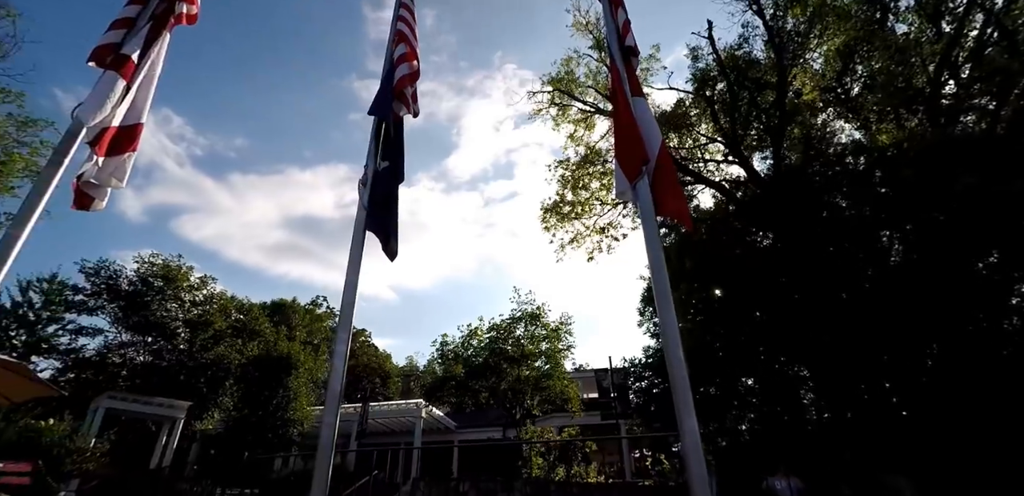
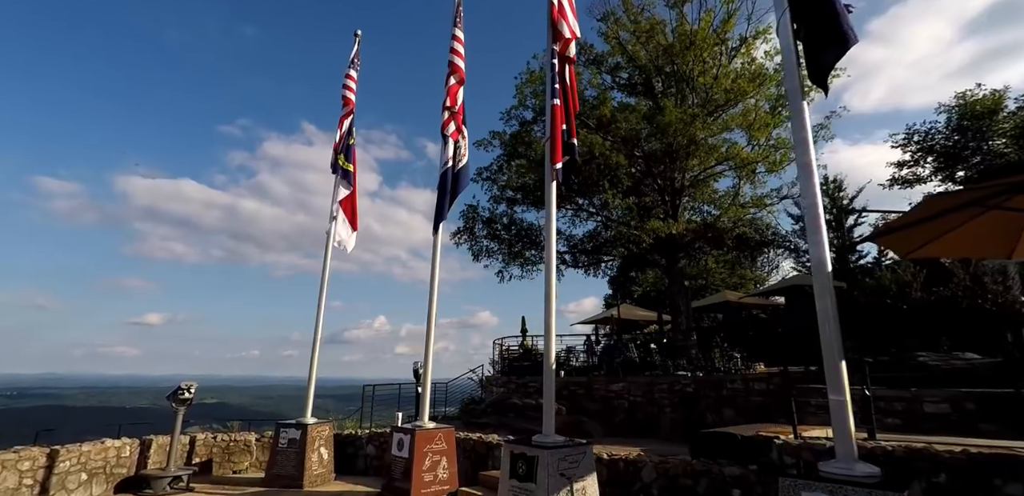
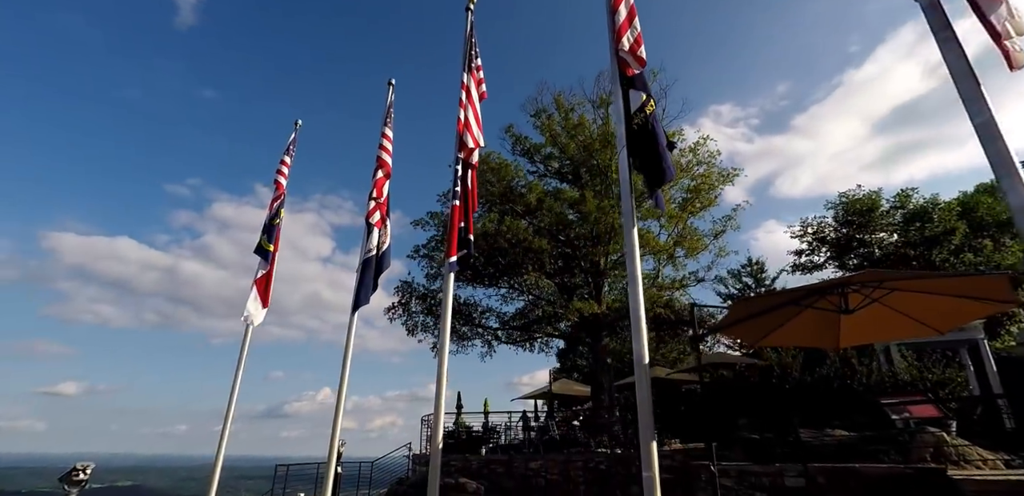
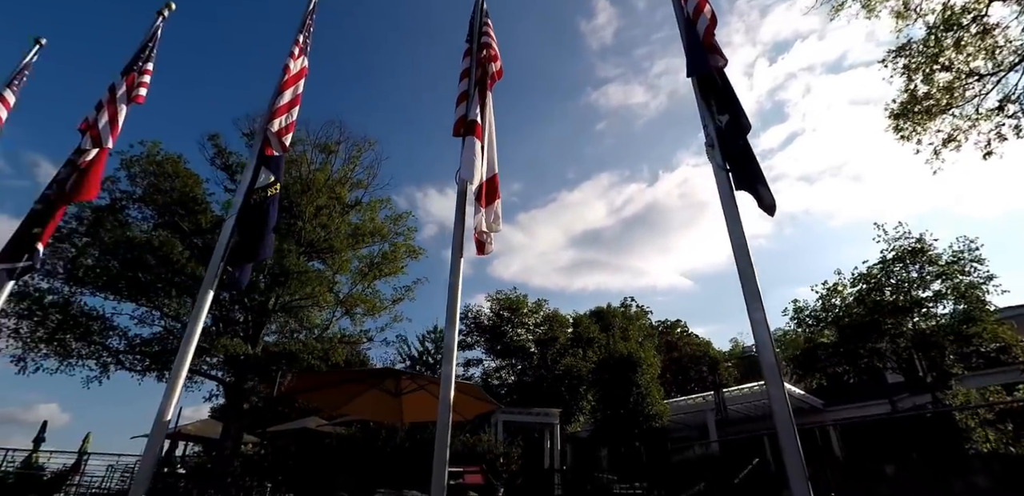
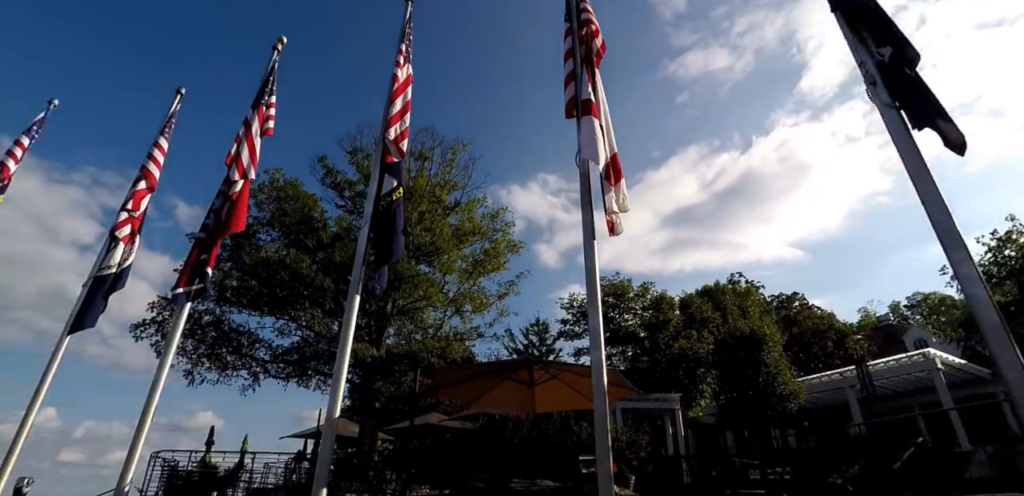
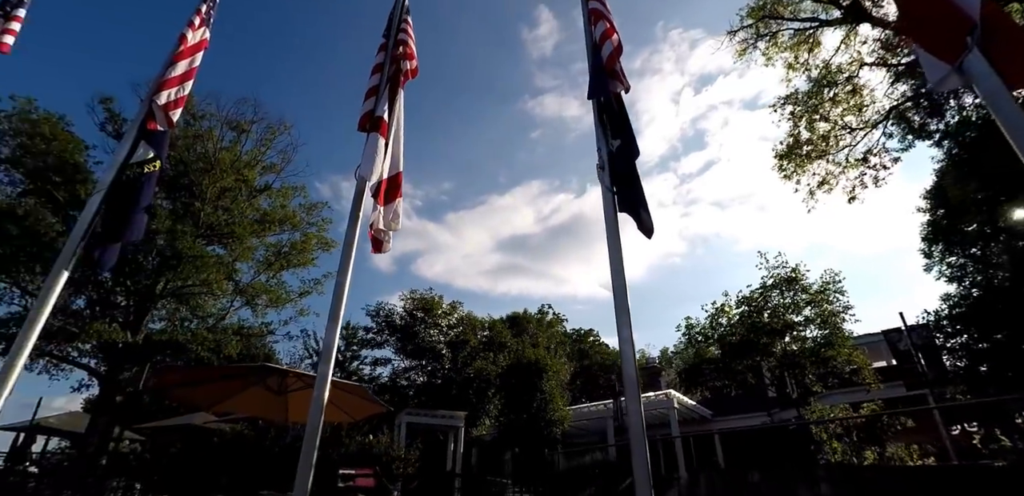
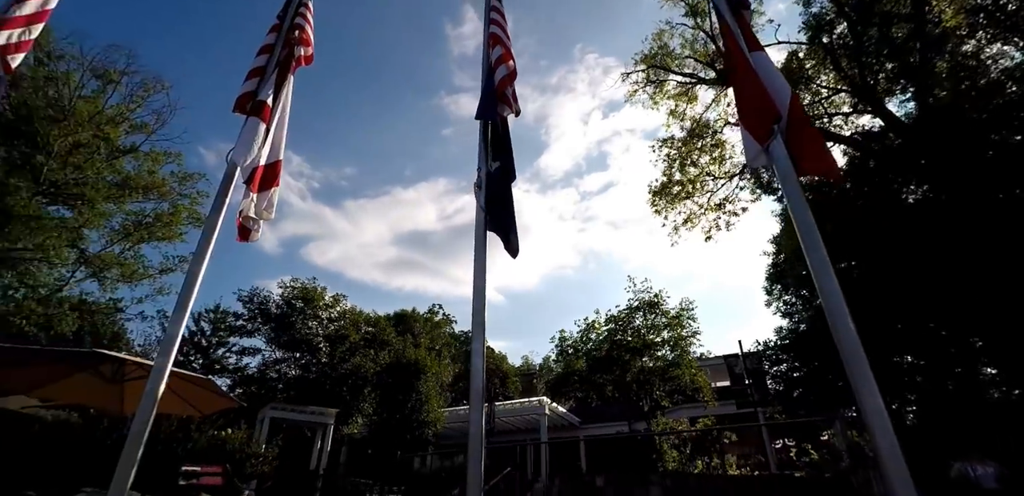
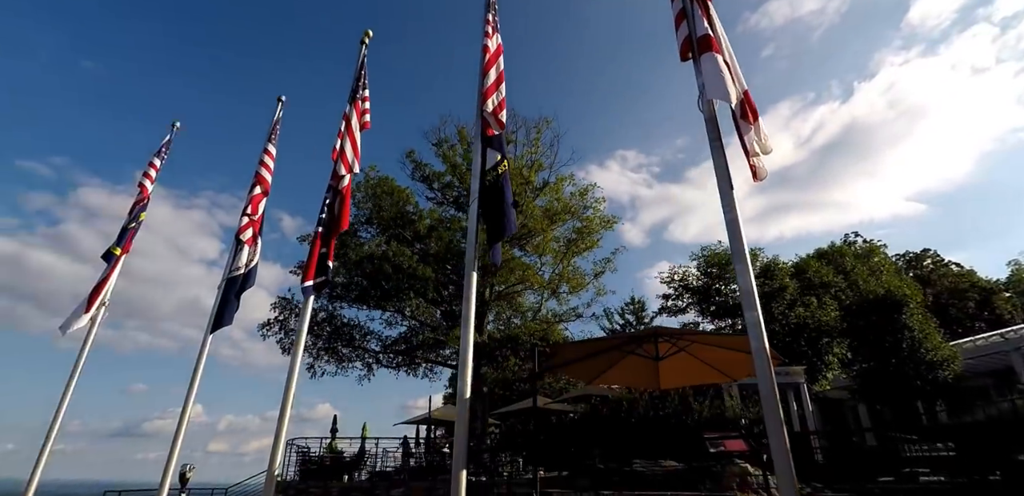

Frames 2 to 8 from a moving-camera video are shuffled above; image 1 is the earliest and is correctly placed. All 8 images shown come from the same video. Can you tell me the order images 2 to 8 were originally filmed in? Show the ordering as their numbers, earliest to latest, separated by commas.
7, 6, 4, 5, 8, 3, 2
